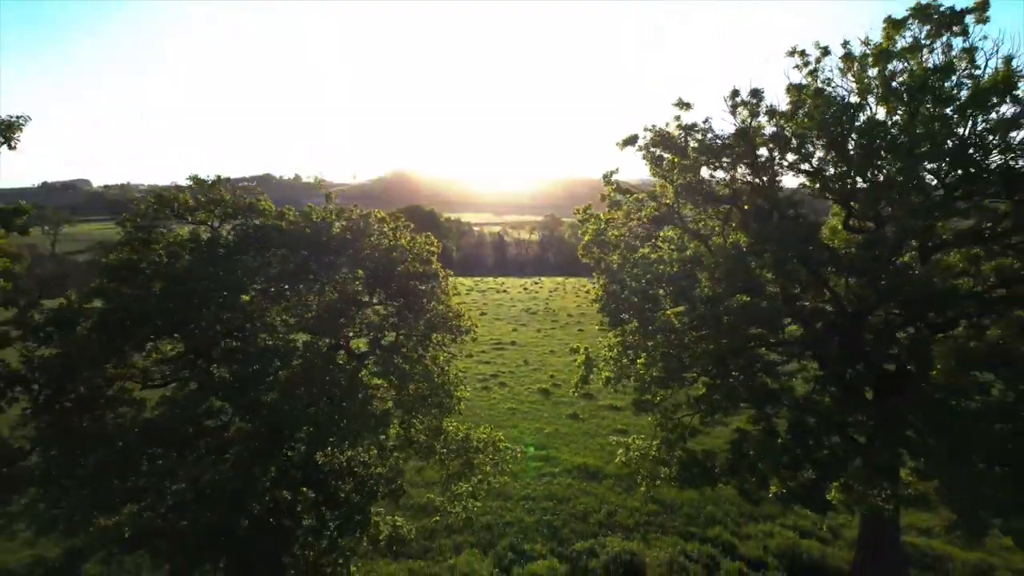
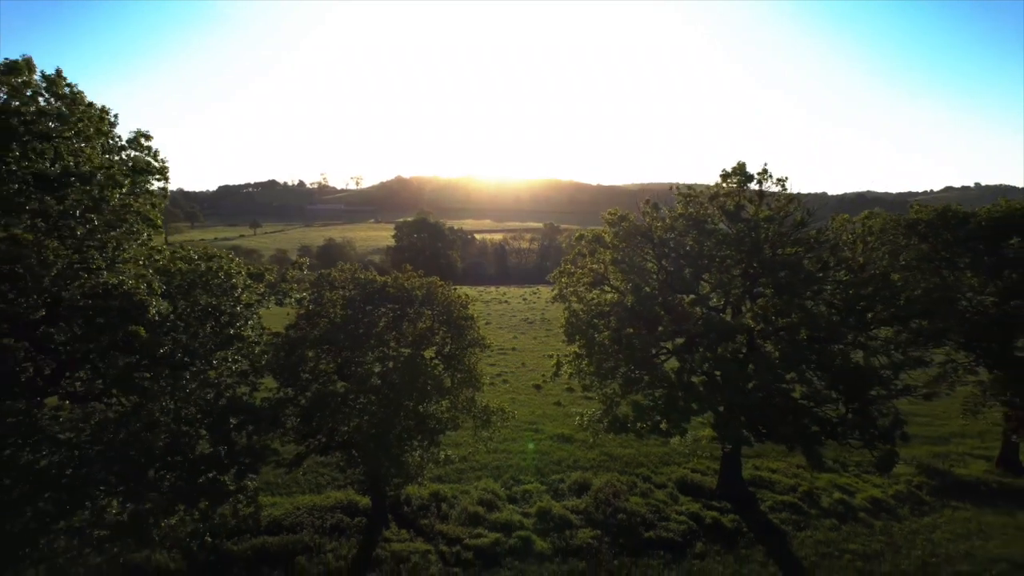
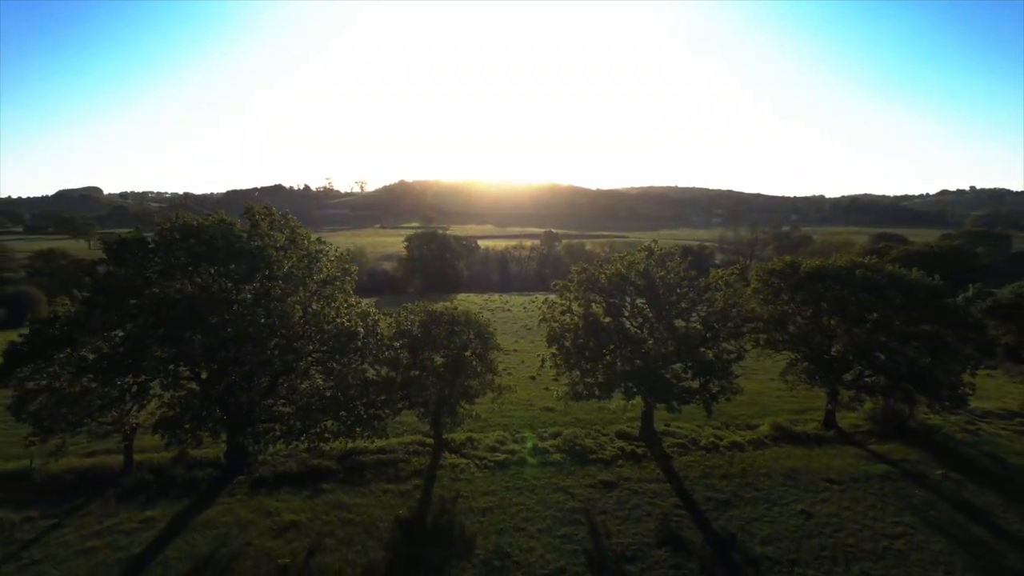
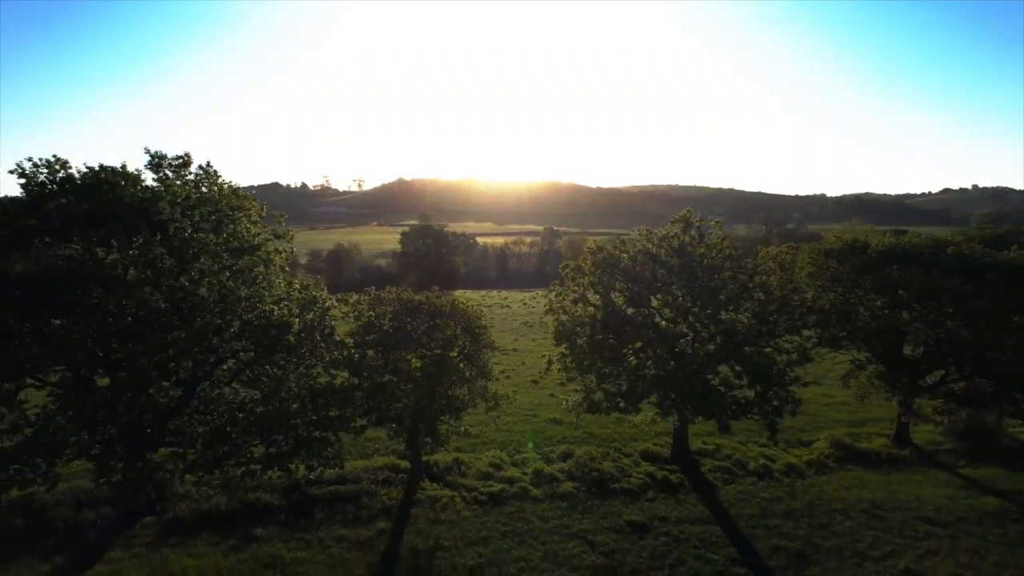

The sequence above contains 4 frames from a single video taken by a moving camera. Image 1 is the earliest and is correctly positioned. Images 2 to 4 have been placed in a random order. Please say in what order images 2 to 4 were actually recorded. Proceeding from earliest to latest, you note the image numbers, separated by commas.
2, 4, 3
